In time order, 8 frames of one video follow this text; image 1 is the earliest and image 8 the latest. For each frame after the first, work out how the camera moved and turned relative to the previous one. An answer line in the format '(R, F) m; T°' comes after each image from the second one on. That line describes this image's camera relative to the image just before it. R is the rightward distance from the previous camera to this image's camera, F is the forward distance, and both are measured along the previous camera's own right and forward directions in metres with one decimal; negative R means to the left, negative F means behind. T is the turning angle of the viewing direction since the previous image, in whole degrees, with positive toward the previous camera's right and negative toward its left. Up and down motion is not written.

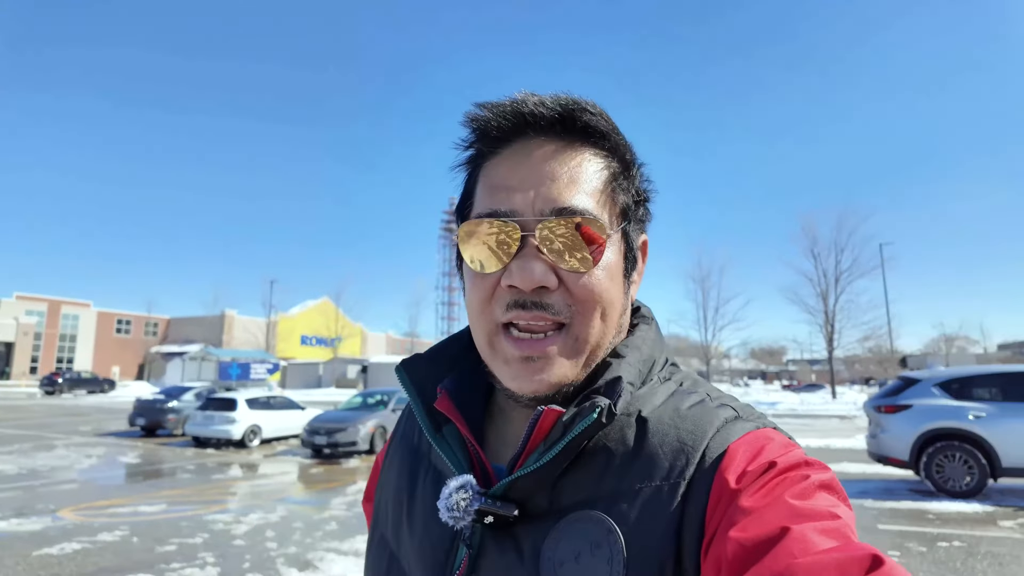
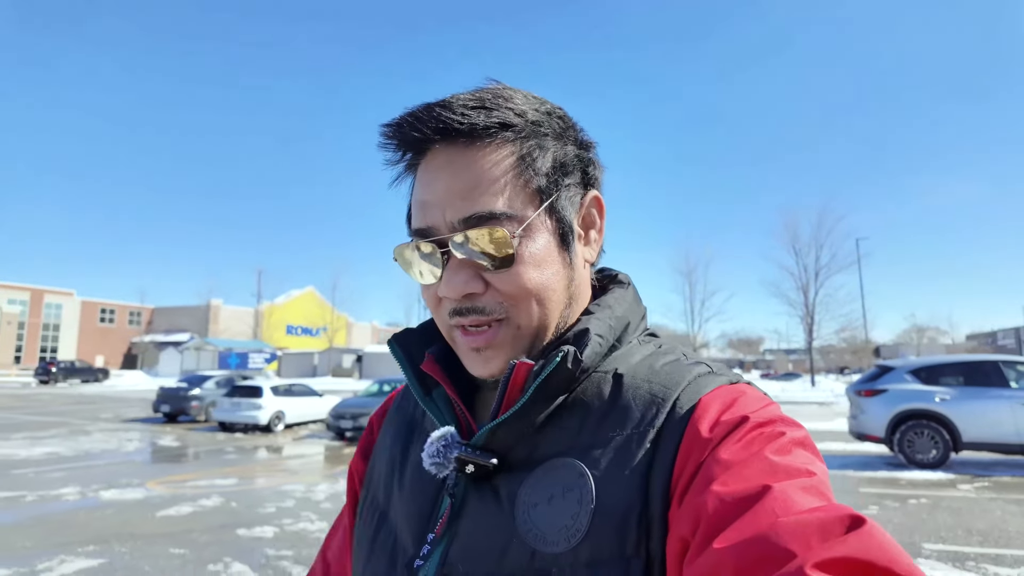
(-0.7, -1.0) m; +2°
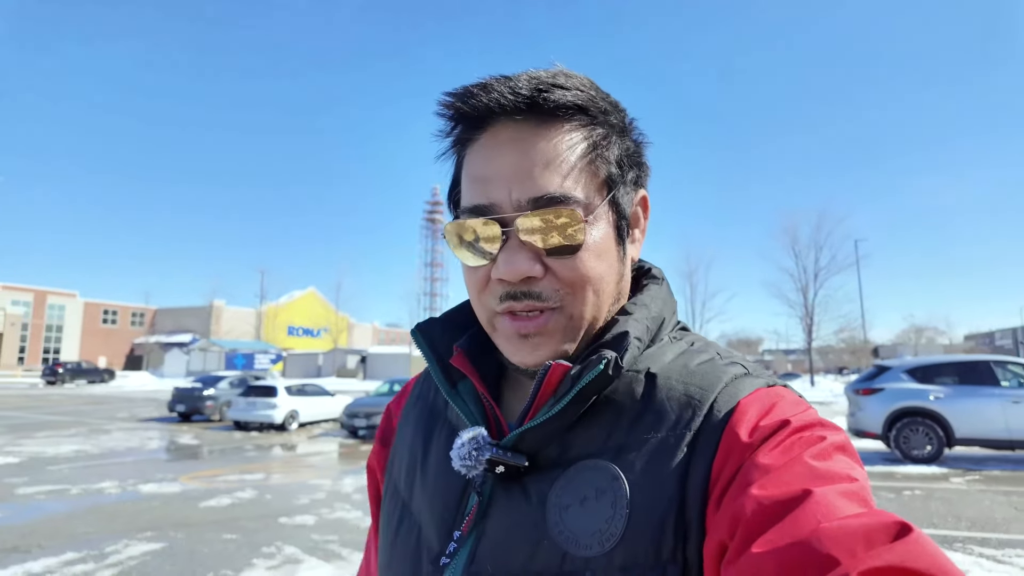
(-0.2, -0.4) m; 0°
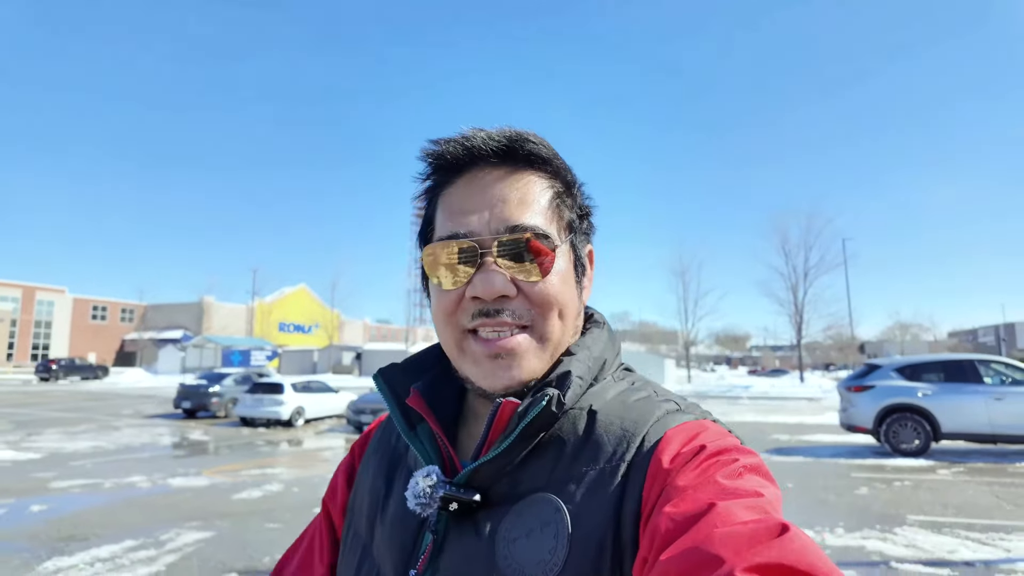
(-0.3, -0.4) m; +1°
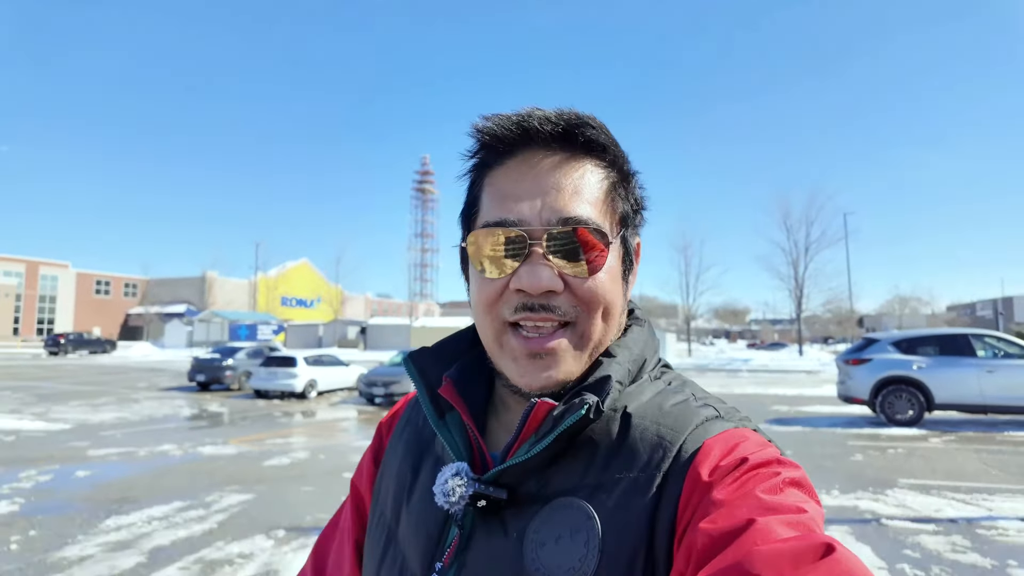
(-0.2, -0.3) m; 0°
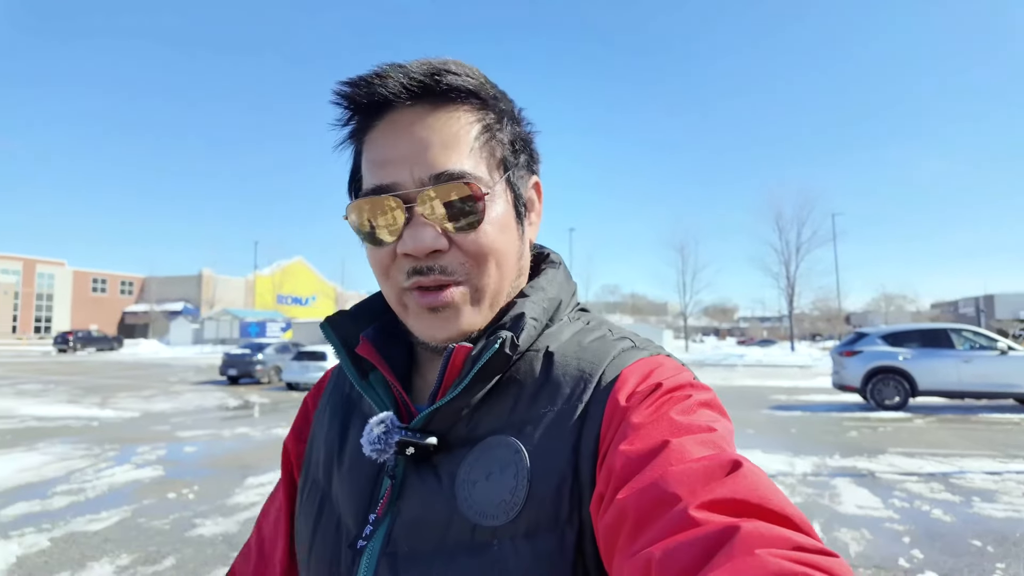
(-0.8, -1.1) m; +1°
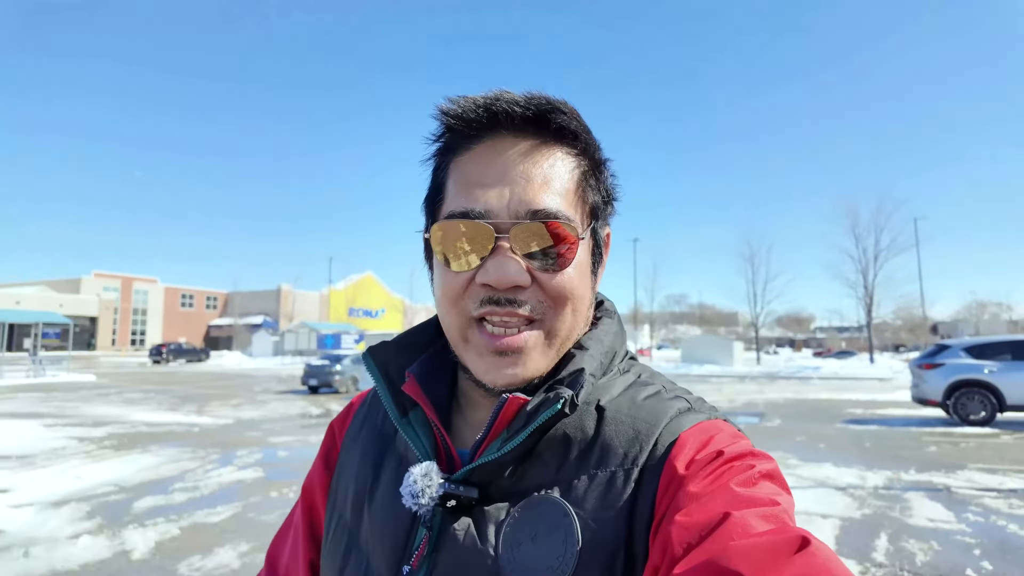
(0.0, -0.4) m; -6°
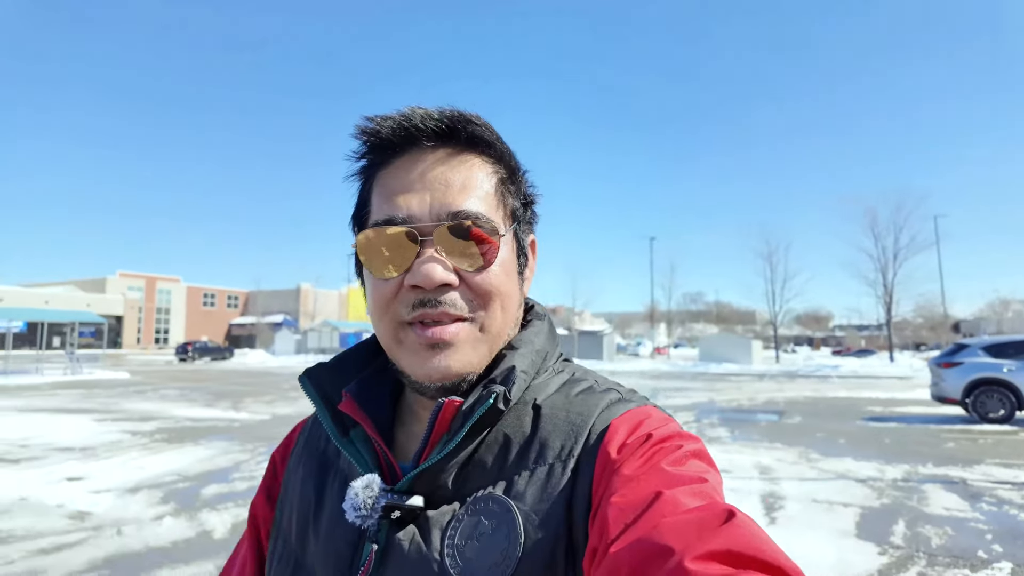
(-0.2, -0.4) m; -1°
